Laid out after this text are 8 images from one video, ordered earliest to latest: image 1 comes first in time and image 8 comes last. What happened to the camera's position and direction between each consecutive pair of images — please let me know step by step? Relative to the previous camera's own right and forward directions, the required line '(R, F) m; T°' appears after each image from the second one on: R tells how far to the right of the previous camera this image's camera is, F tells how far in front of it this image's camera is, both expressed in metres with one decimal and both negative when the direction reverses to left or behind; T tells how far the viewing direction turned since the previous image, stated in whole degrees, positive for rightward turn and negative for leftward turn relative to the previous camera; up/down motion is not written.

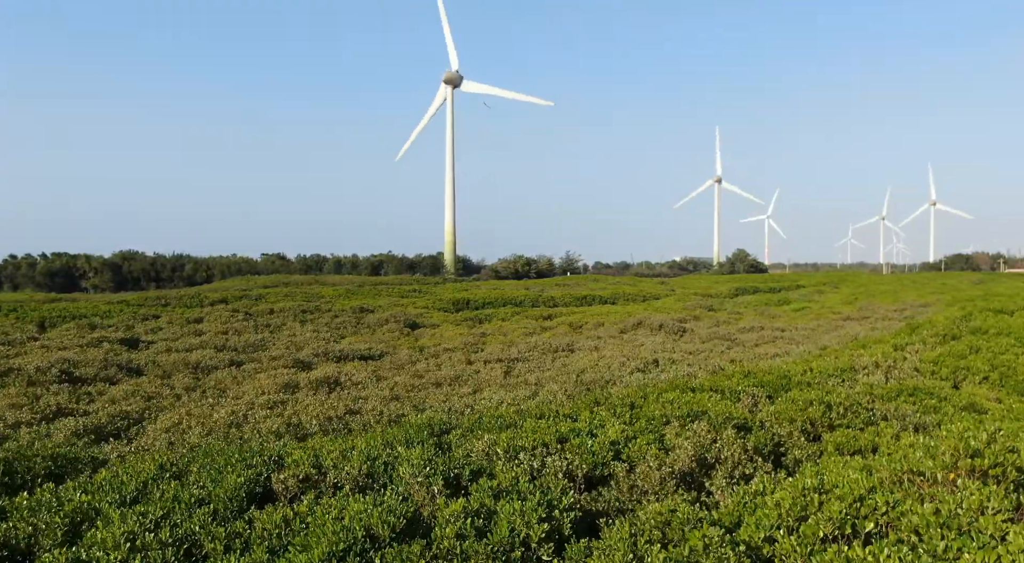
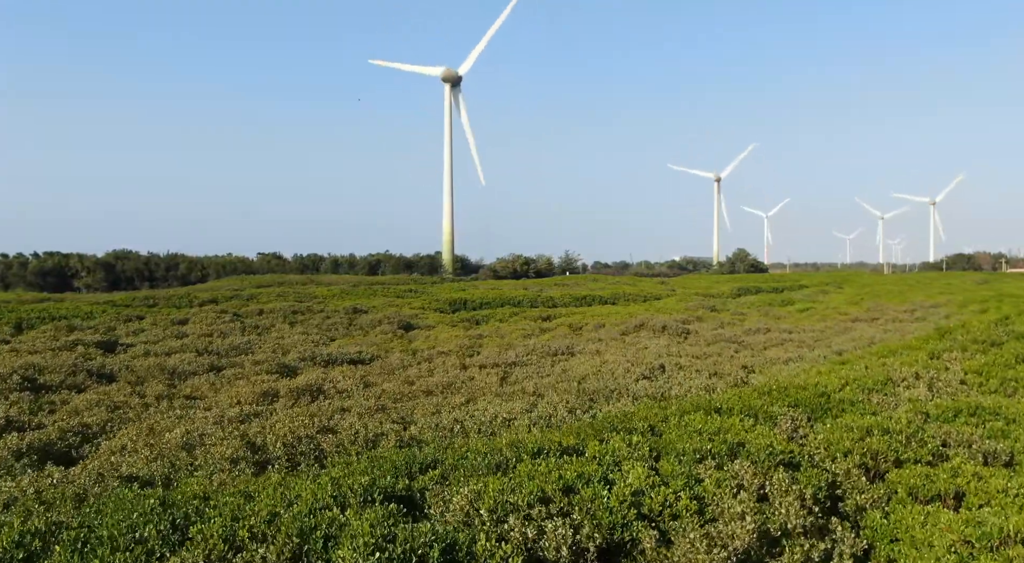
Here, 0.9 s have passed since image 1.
(0.0, +1.2) m; 0°
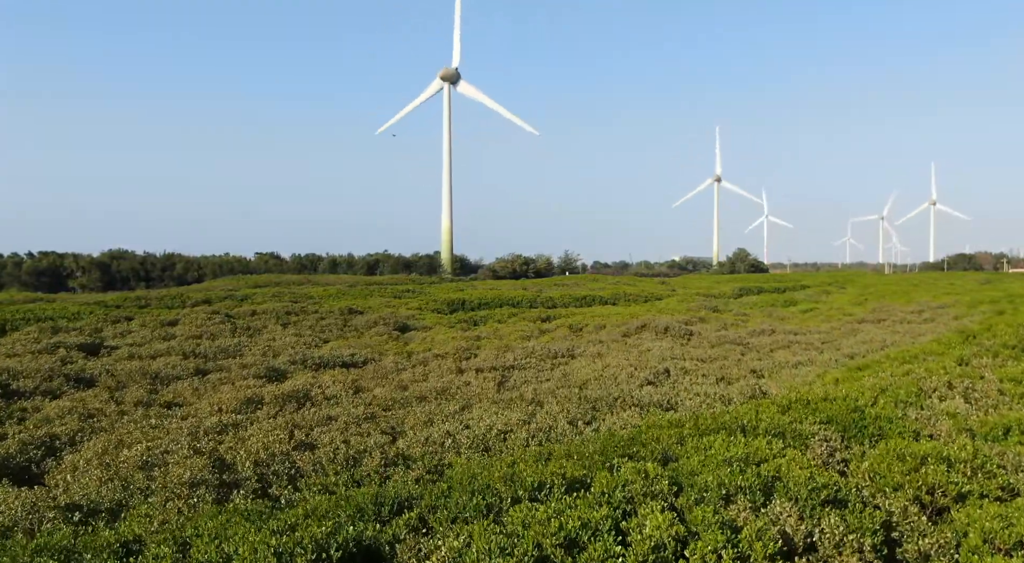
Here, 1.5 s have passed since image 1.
(0.0, +0.8) m; 0°
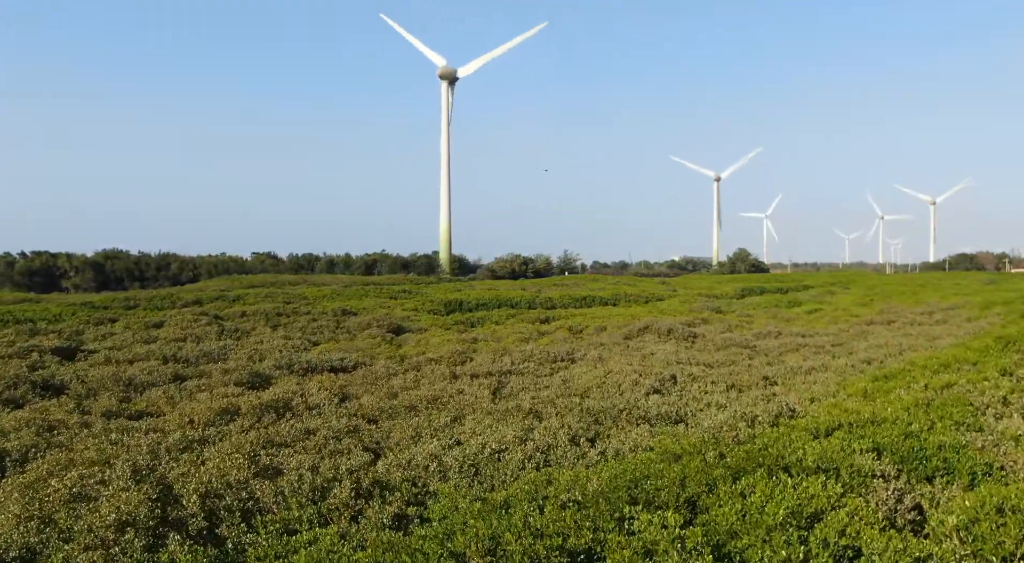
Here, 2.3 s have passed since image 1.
(+0.1, +1.1) m; 0°
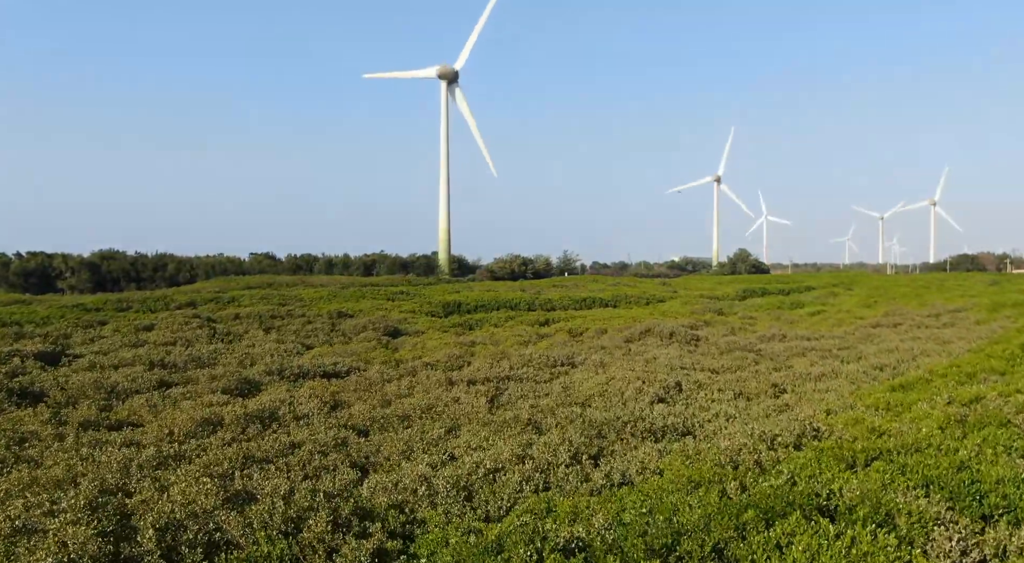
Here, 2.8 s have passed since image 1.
(0.0, +0.7) m; 0°
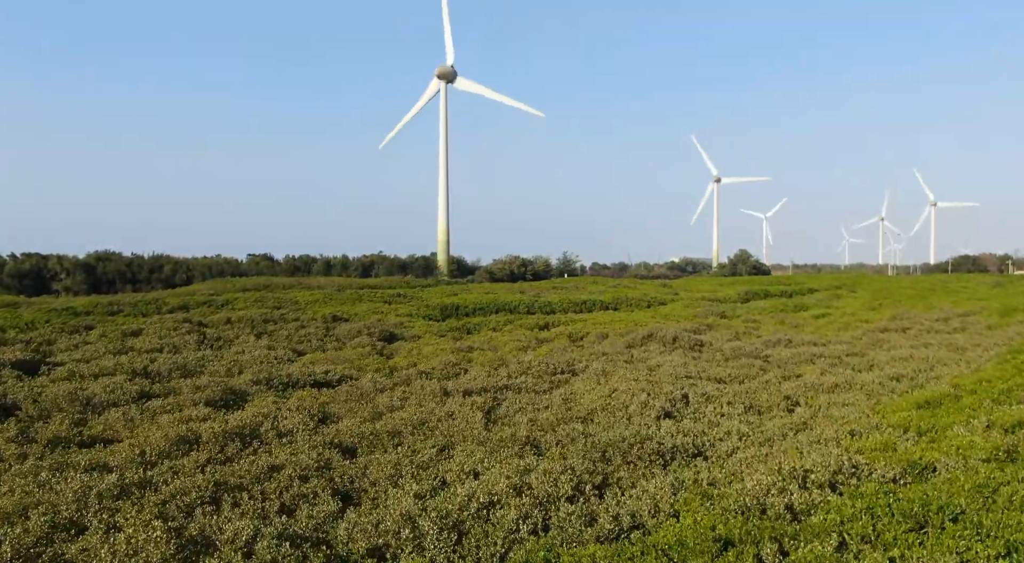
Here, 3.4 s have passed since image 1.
(0.0, +0.9) m; 0°
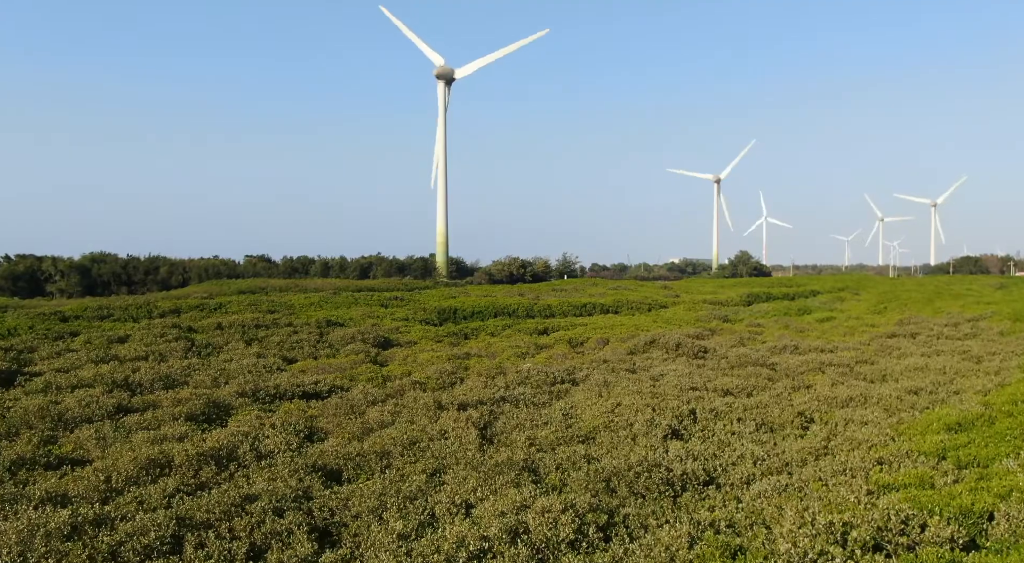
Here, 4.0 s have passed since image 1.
(0.0, +0.9) m; 0°
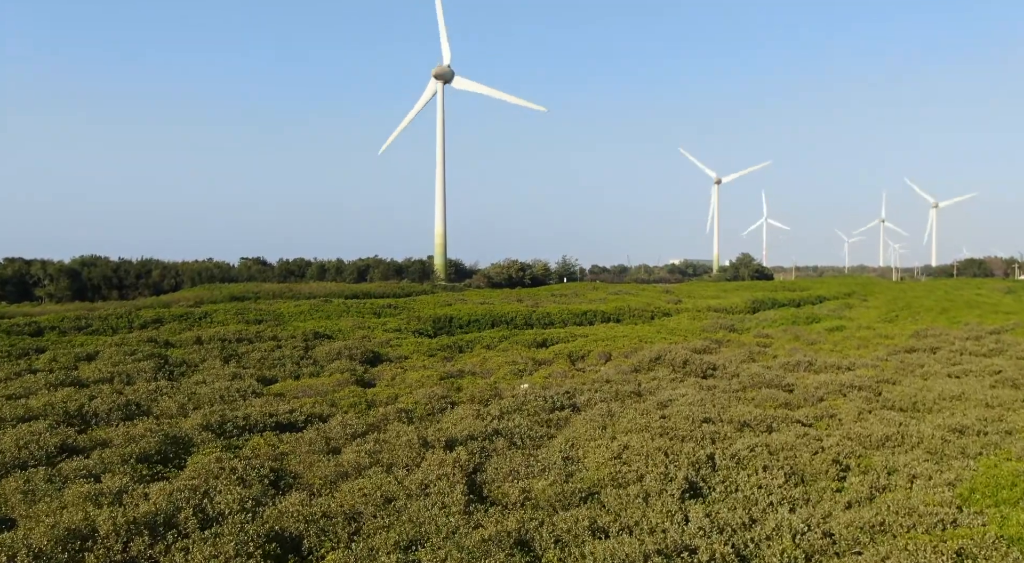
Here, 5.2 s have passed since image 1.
(+0.1, +1.9) m; 0°
